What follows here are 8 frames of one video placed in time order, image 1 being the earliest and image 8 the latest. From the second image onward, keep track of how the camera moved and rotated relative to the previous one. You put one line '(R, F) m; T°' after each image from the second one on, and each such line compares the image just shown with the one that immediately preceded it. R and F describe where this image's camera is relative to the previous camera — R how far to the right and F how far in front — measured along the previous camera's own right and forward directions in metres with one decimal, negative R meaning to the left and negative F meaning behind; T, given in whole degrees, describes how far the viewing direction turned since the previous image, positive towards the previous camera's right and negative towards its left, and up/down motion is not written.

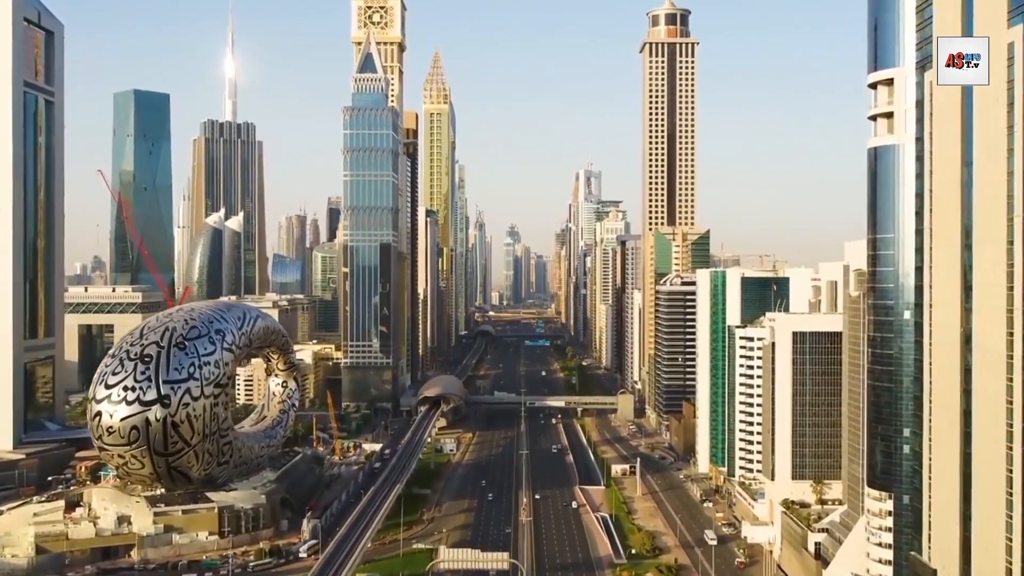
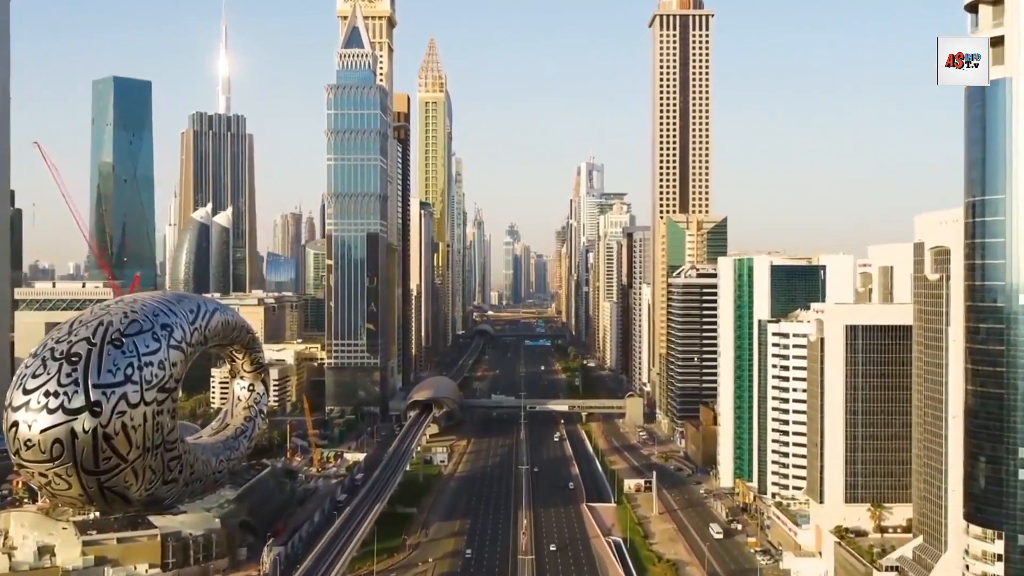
(+0.1, +11.6) m; 0°
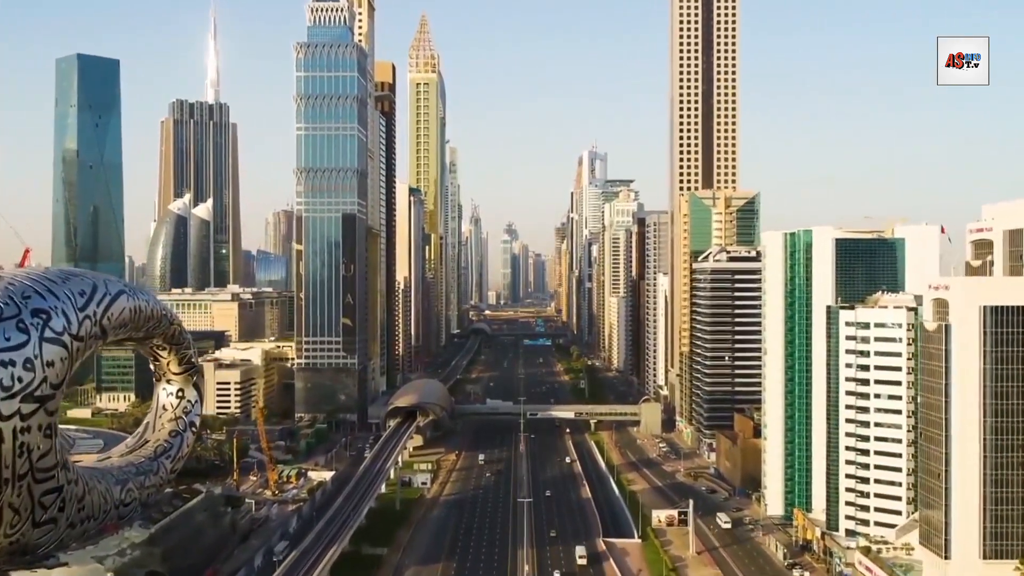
(+0.1, +17.3) m; 0°
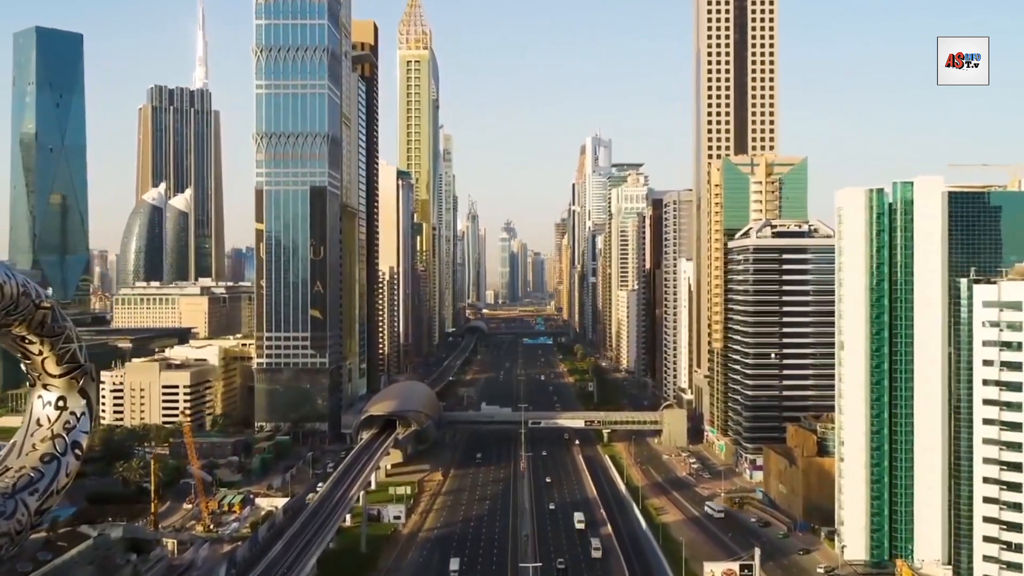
(0.0, +17.3) m; 0°
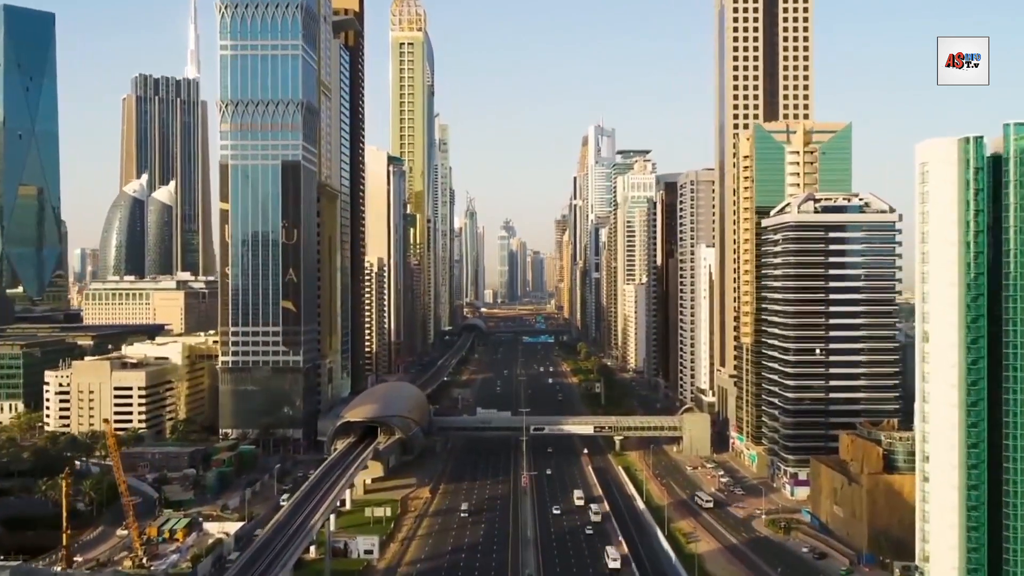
(0.0, +11.5) m; 0°
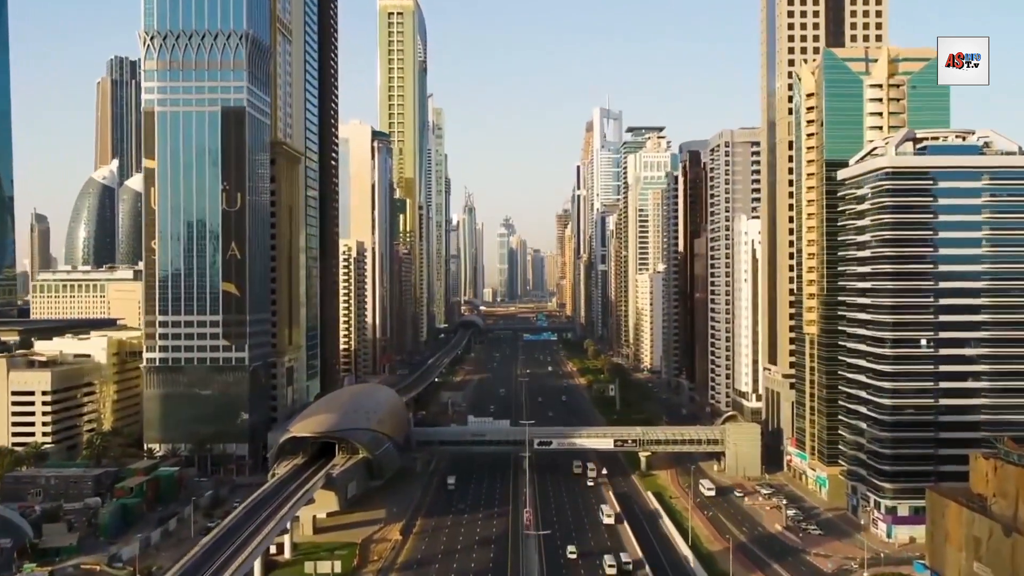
(+0.1, +17.2) m; 0°
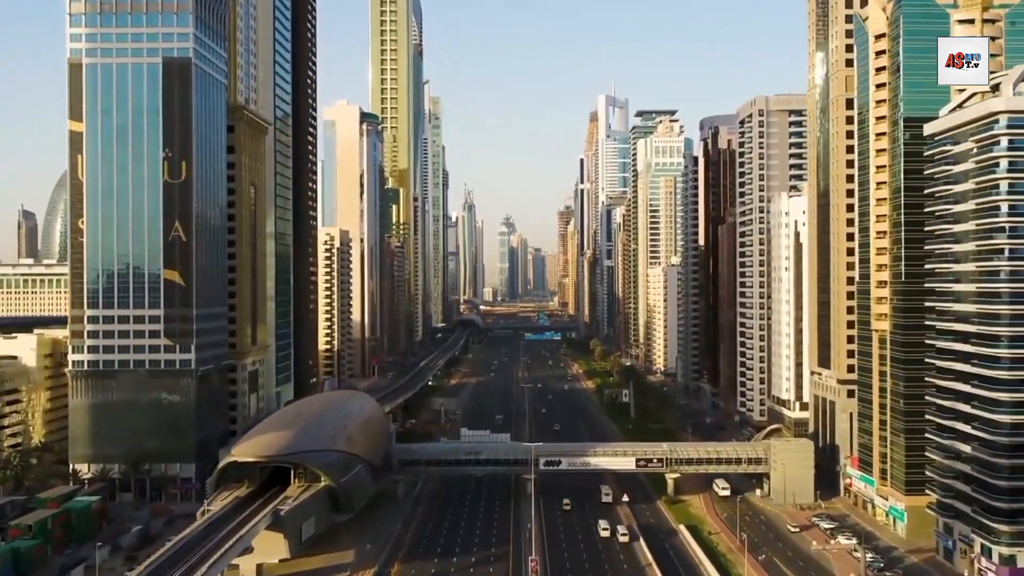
(0.0, +11.5) m; 0°
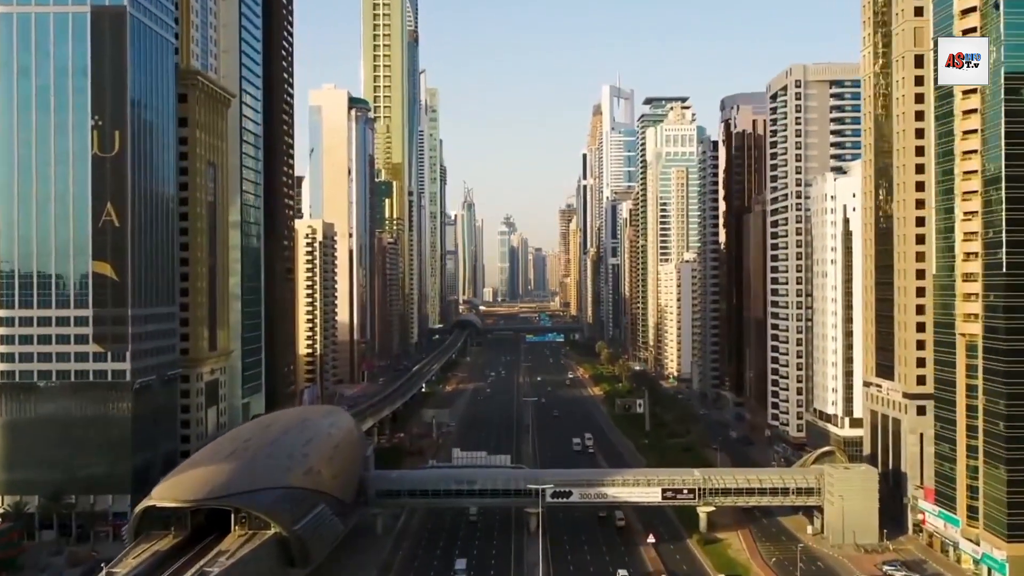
(0.0, +9.5) m; 0°
